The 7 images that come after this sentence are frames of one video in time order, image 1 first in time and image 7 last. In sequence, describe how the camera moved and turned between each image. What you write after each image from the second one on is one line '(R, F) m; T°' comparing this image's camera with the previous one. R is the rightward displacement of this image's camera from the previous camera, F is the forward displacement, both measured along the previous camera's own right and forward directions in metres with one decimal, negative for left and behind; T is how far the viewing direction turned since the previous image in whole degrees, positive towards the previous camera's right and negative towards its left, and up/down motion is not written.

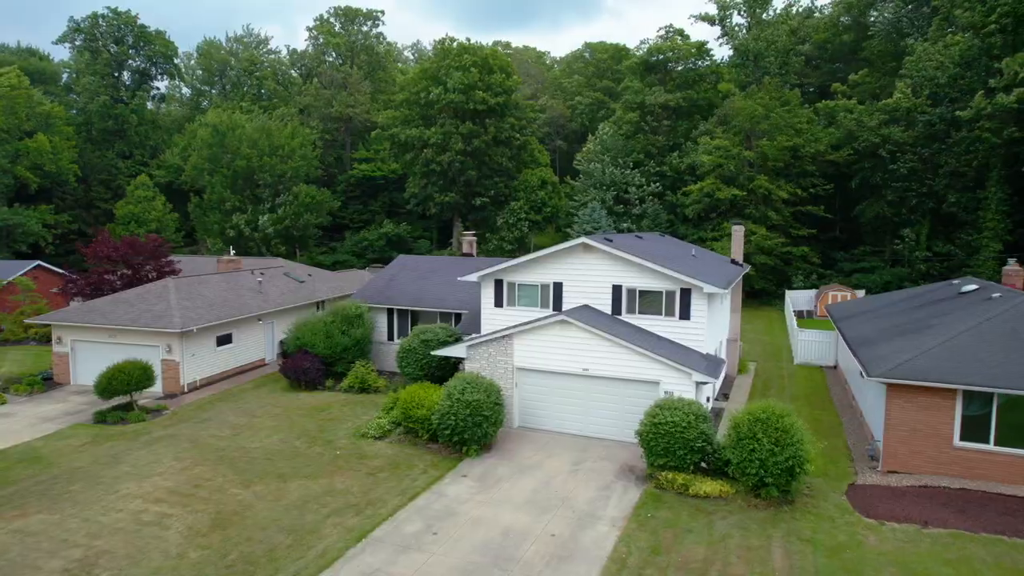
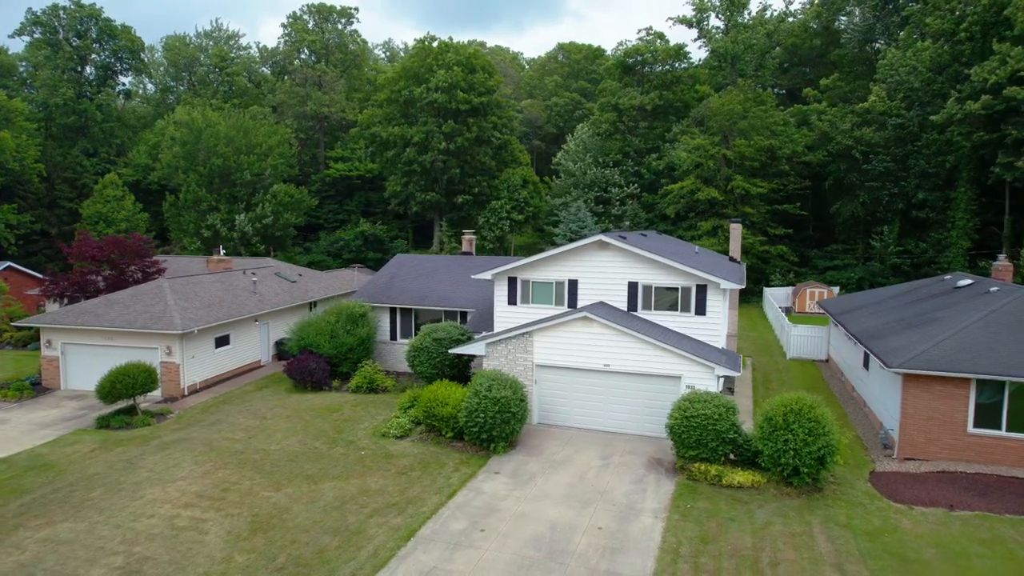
(-1.5, 0.0) m; +3°
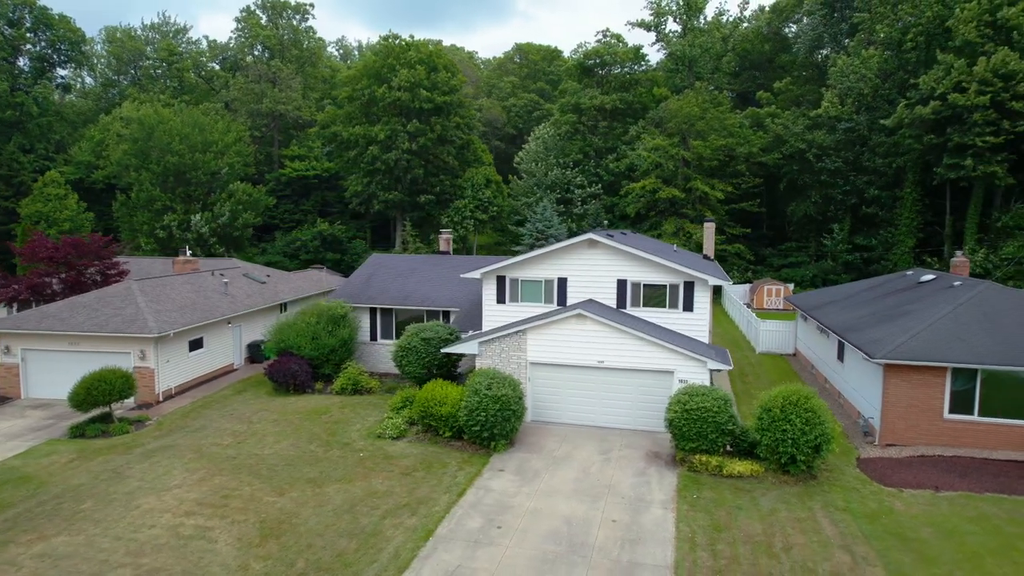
(-1.2, 0.0) m; +5°
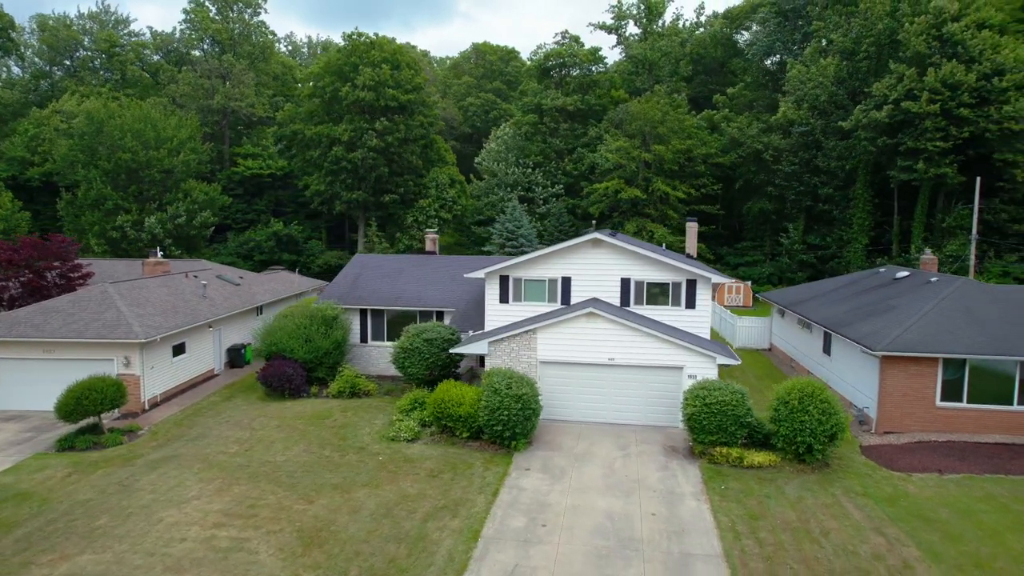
(-1.9, +0.1) m; +5°
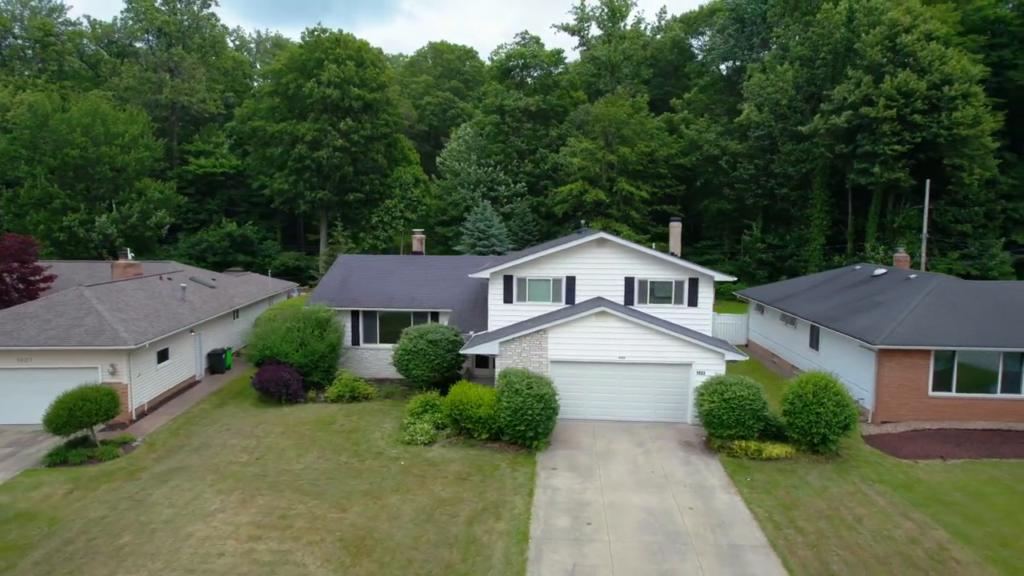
(-1.8, +0.1) m; +5°
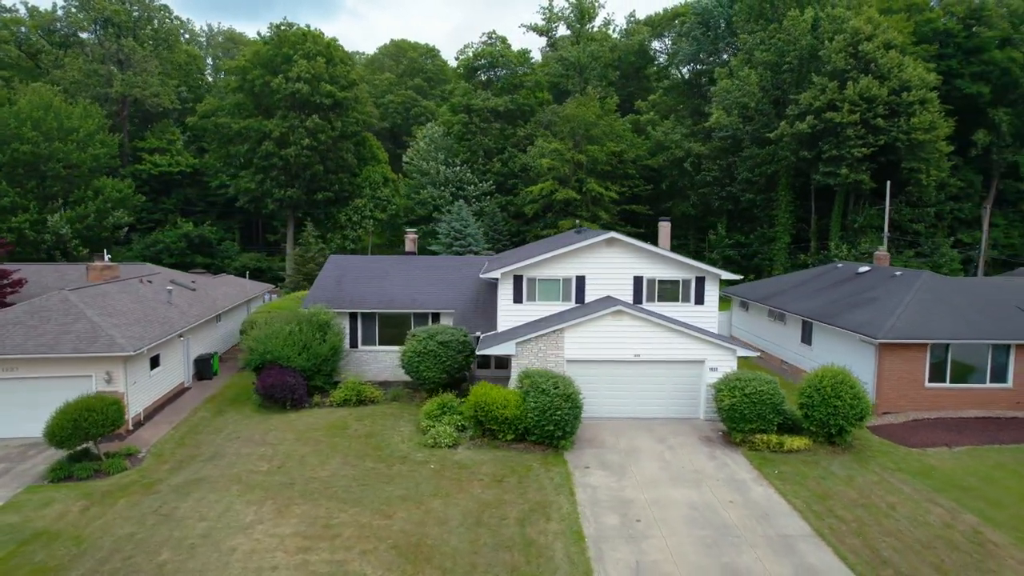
(-1.9, +0.1) m; +5°
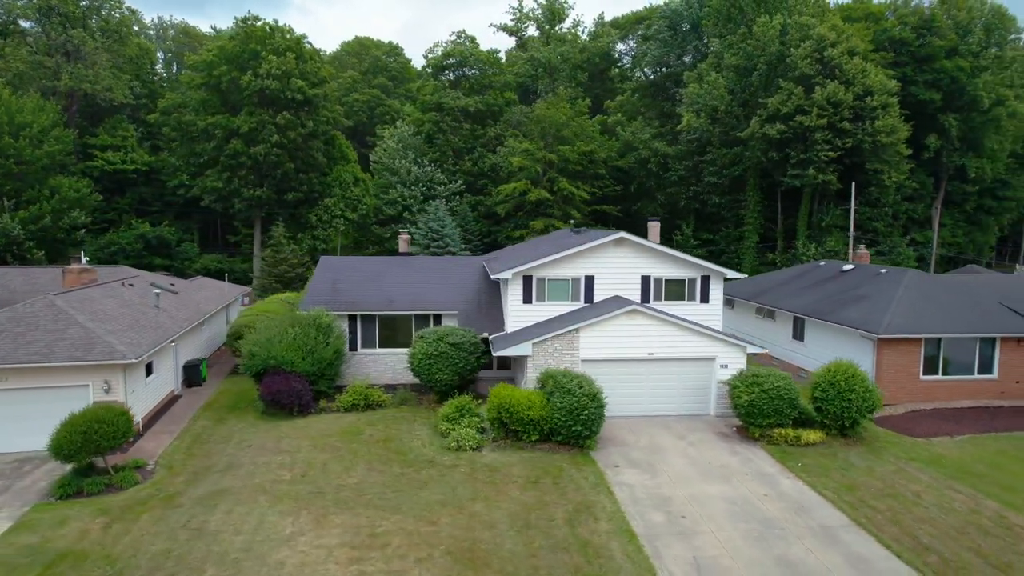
(-1.8, +0.2) m; +4°
